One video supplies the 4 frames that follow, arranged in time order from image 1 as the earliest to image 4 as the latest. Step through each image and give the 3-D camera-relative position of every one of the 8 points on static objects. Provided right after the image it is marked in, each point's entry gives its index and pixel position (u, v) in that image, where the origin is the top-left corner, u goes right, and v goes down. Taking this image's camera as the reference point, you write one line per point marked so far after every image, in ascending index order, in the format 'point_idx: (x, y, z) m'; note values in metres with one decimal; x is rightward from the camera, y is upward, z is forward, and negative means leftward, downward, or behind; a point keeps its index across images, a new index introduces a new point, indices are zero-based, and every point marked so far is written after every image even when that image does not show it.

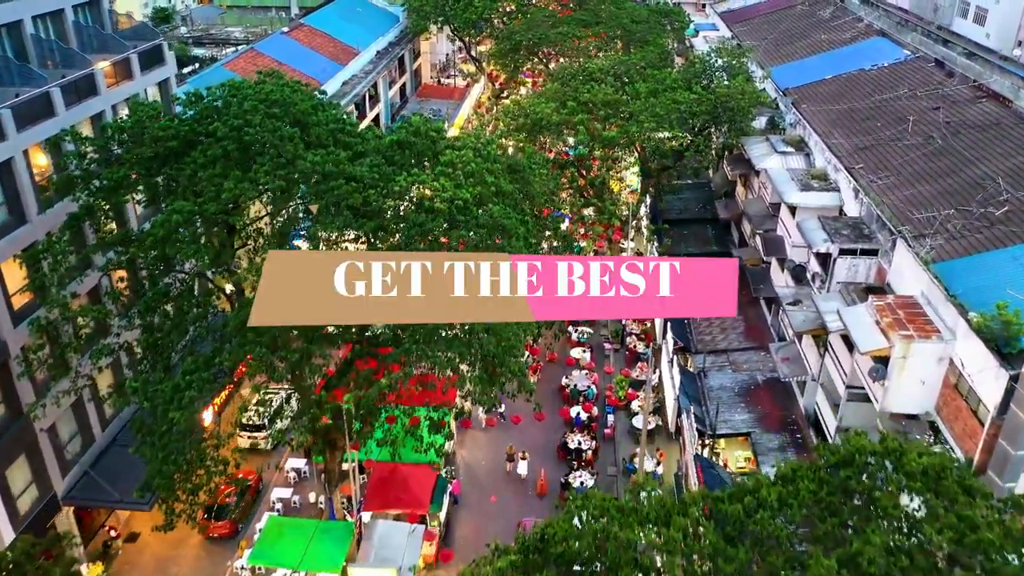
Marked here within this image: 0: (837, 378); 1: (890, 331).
0: (+8.6, -2.4, +18.1) m
1: (+8.4, -1.0, +15.1) m
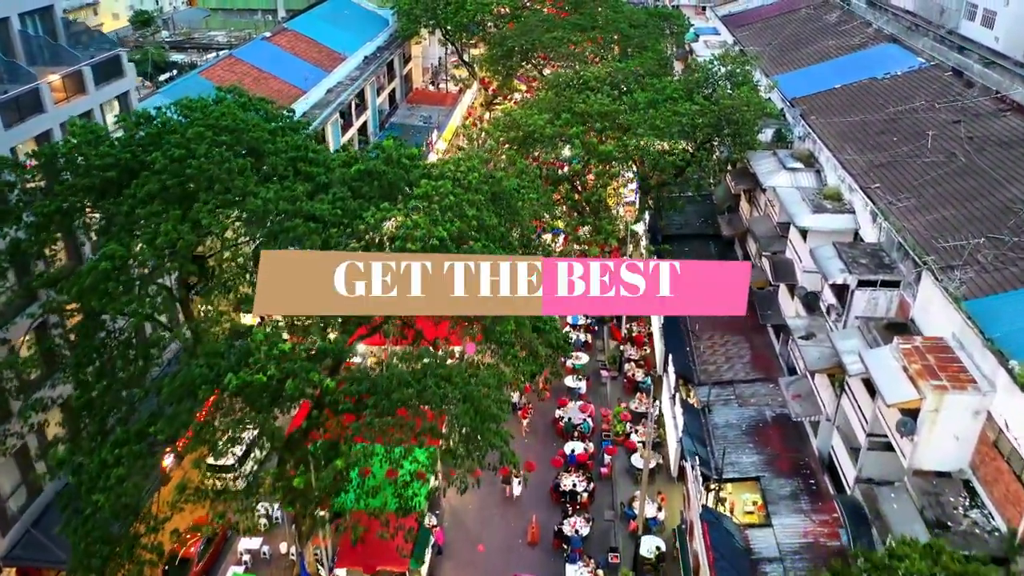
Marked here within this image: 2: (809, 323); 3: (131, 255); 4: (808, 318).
0: (+8.3, -3.3, +16.4) m
1: (+8.1, -1.9, +13.5) m
2: (+8.3, -1.0, +19.1) m
3: (-6.5, +0.5, +11.5) m
4: (+8.4, -0.9, +19.3) m
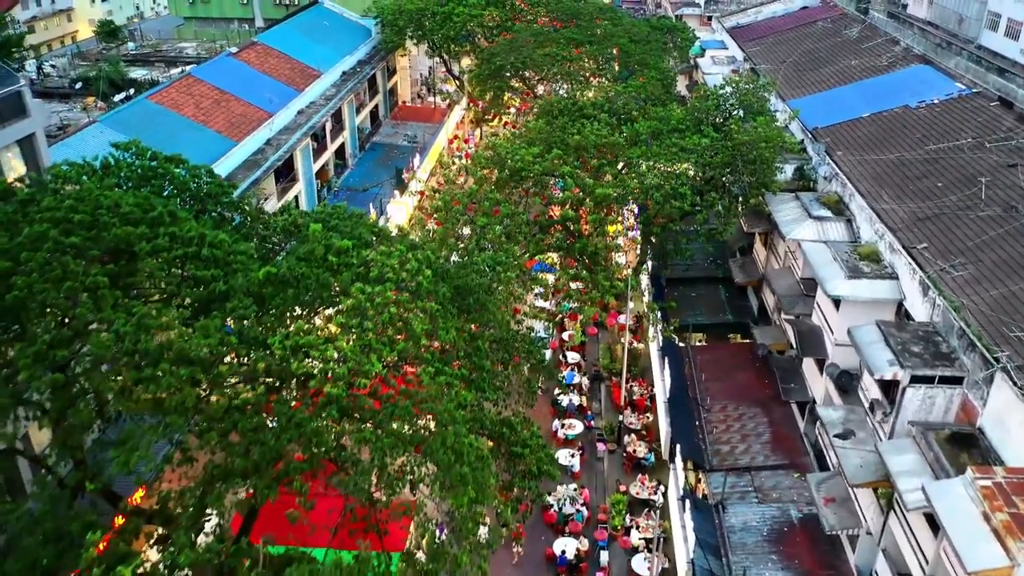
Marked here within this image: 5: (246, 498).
0: (+7.7, -5.3, +13.3) m
1: (+7.5, -3.8, +10.4) m
2: (+7.8, -3.0, +15.9) m
3: (-7.0, -1.5, +8.3) m
4: (+7.8, -2.8, +16.1) m
5: (-3.6, -2.8, +9.3) m
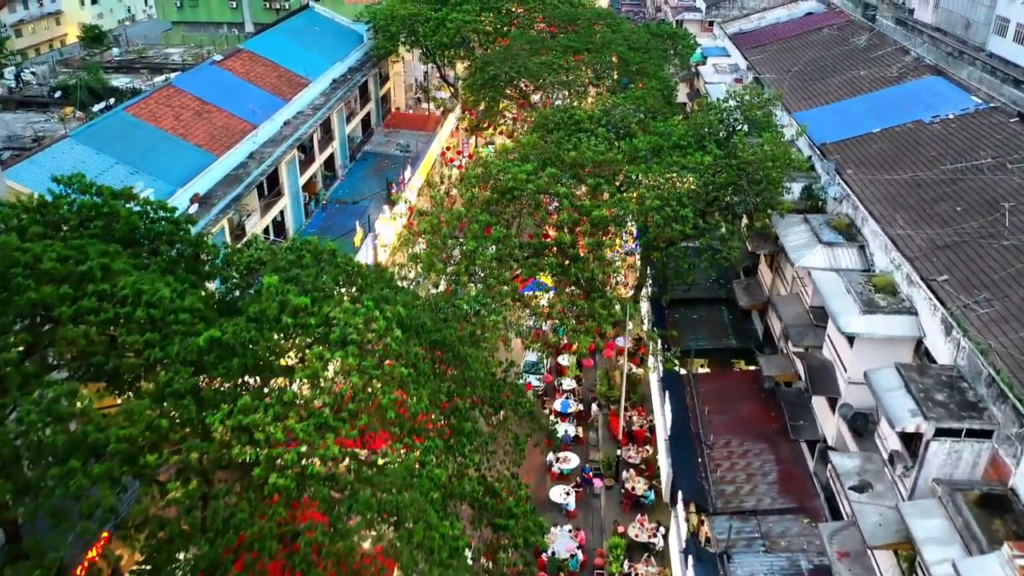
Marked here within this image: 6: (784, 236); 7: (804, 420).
0: (+7.5, -6.1, +12.1) m
1: (+7.3, -4.6, +9.1) m
2: (+7.5, -3.8, +14.7) m
3: (-7.2, -2.3, +7.1) m
4: (+7.6, -3.6, +14.9) m
5: (-3.8, -3.6, +8.1) m
6: (+7.9, +1.5, +20.0) m
7: (+8.1, -3.6, +19.0) m
